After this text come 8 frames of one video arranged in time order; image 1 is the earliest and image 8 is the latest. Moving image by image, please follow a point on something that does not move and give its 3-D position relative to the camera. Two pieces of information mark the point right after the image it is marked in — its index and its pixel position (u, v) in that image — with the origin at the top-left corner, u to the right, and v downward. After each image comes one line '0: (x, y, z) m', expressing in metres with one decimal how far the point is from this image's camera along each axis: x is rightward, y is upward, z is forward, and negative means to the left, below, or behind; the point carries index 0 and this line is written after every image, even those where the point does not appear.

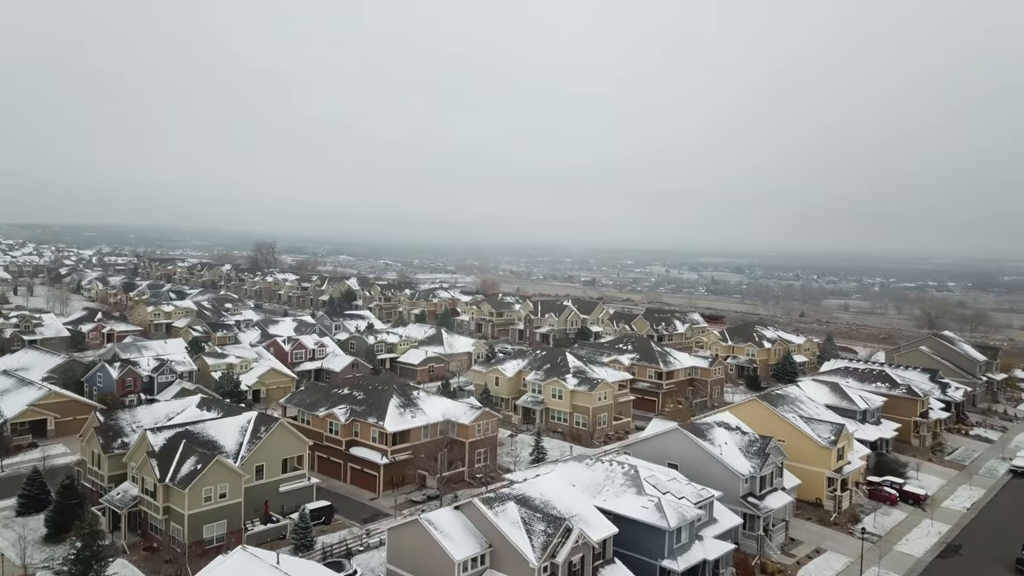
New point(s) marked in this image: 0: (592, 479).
0: (+1.8, -4.3, +18.3) m
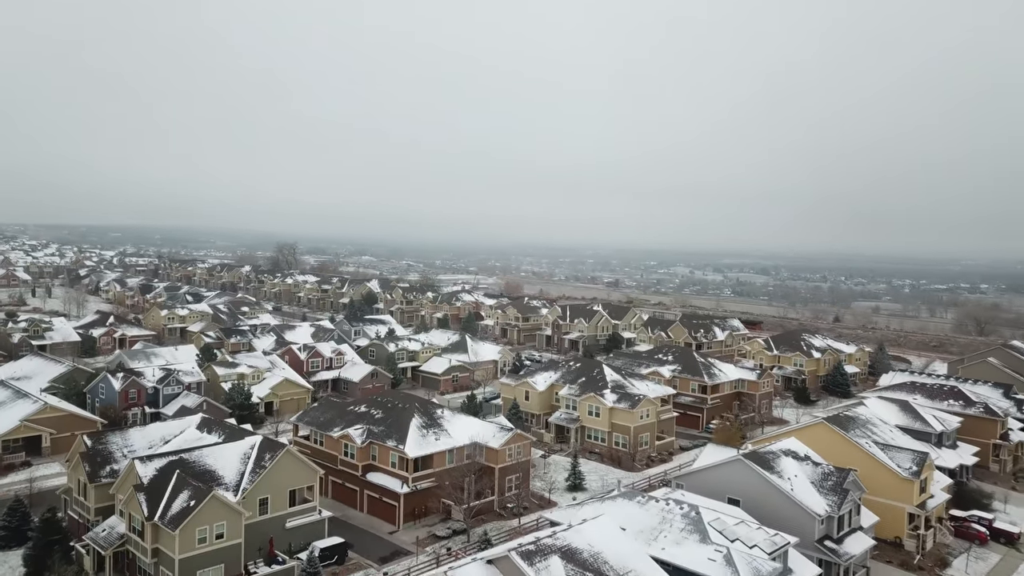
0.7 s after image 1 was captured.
0: (+2.6, -4.5, +15.7) m
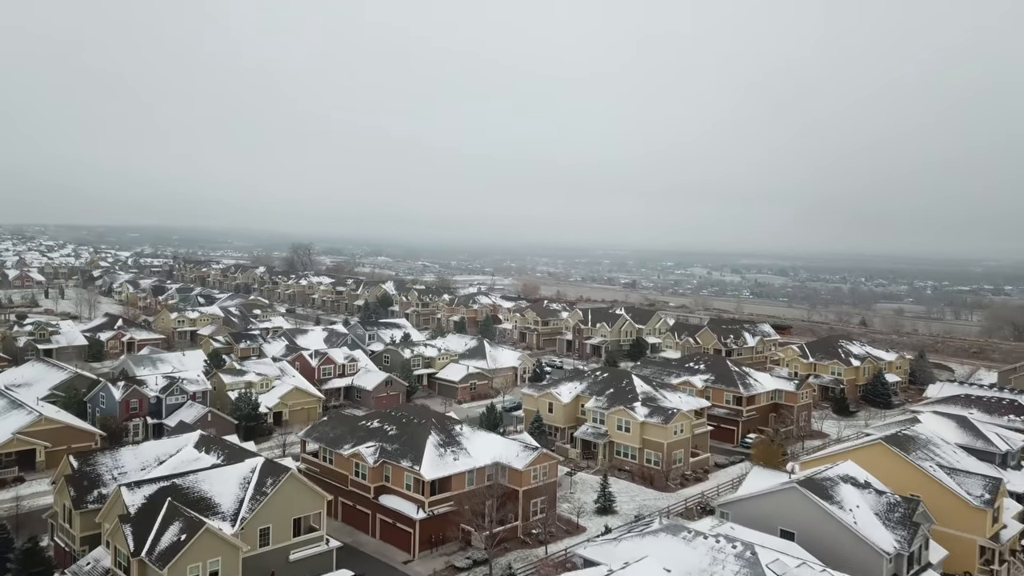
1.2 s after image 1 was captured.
0: (+3.1, -4.6, +13.8) m
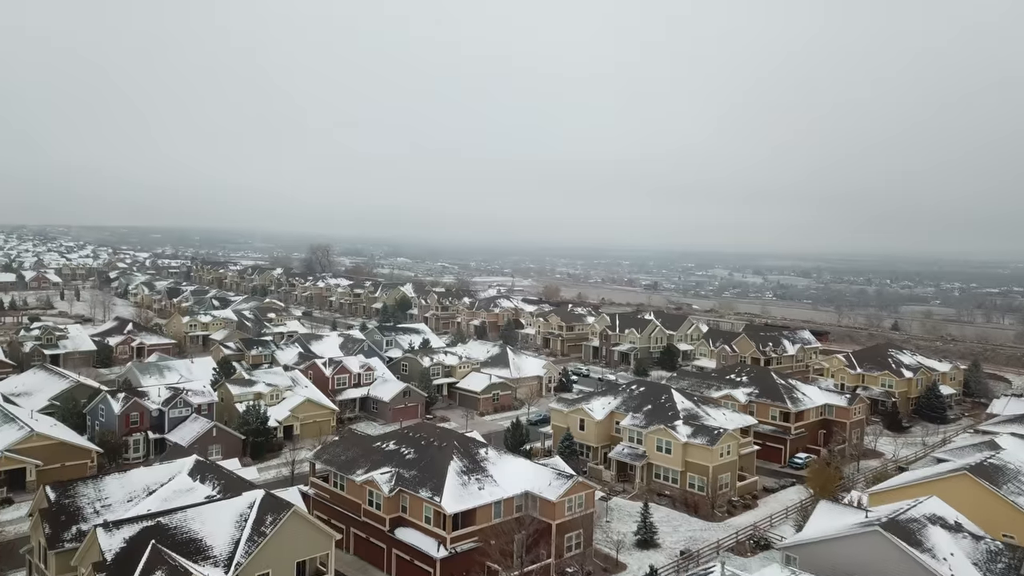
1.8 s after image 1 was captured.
0: (+3.6, -4.8, +11.5) m
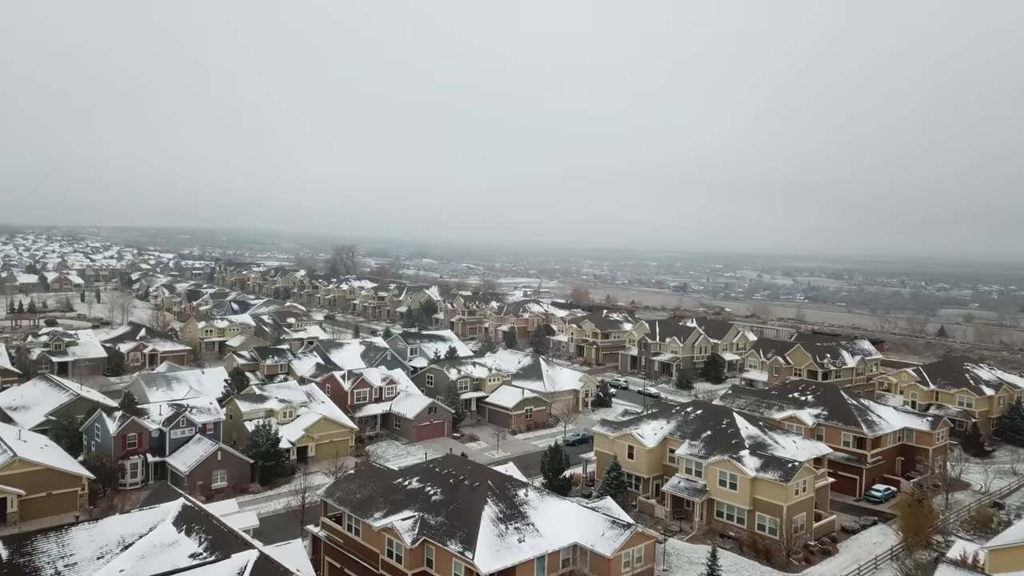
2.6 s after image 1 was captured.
0: (+4.3, -5.1, +8.5) m
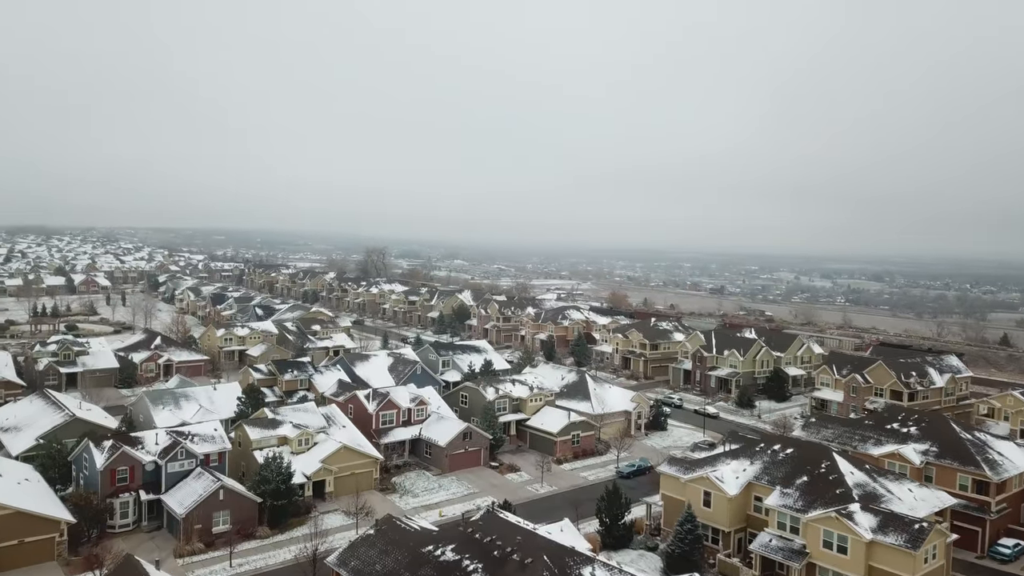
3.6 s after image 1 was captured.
0: (+4.9, -5.3, +4.7) m
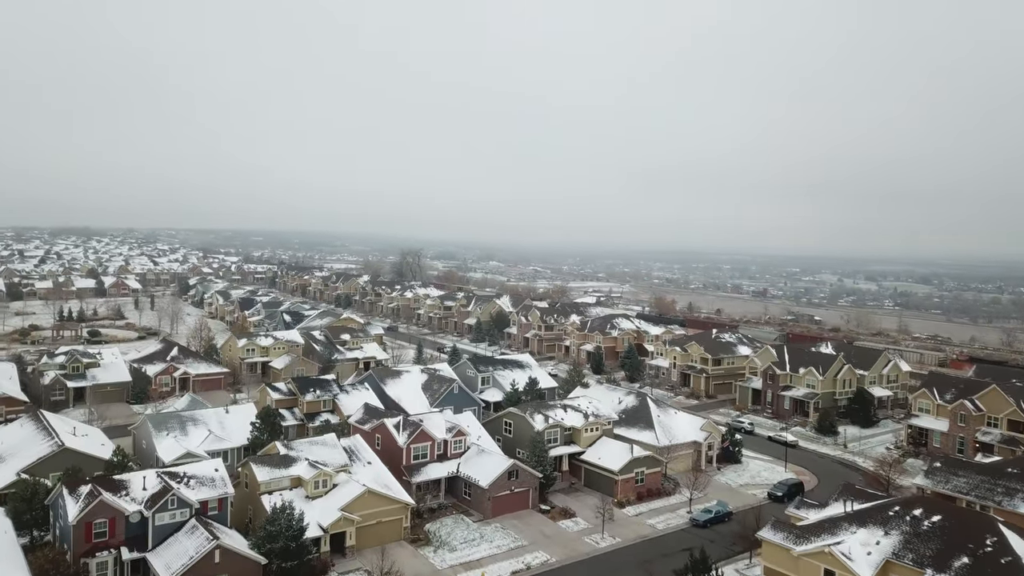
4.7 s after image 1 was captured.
0: (+5.5, -5.7, +0.5) m
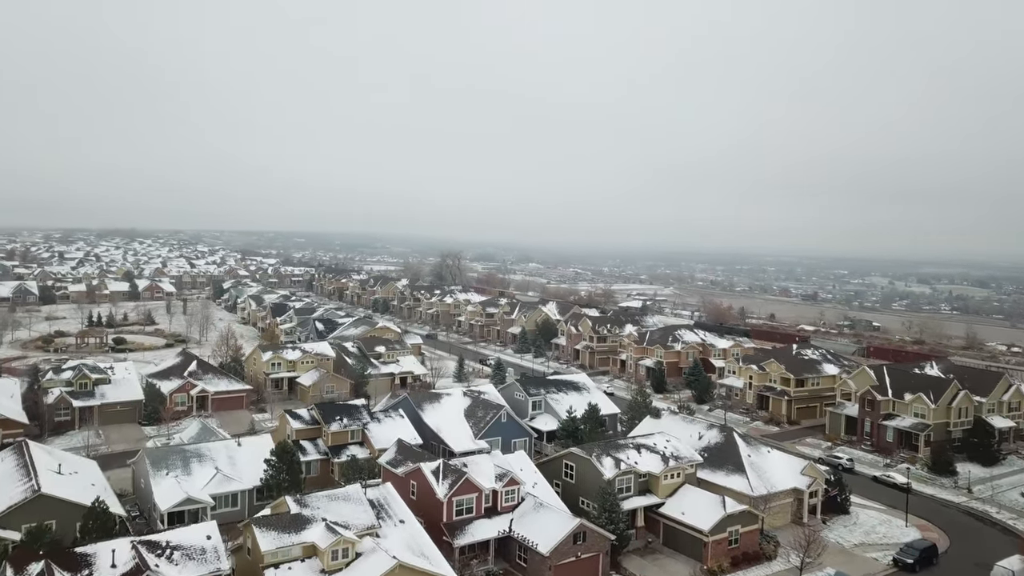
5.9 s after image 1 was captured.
0: (+5.9, -6.0, -4.2) m
